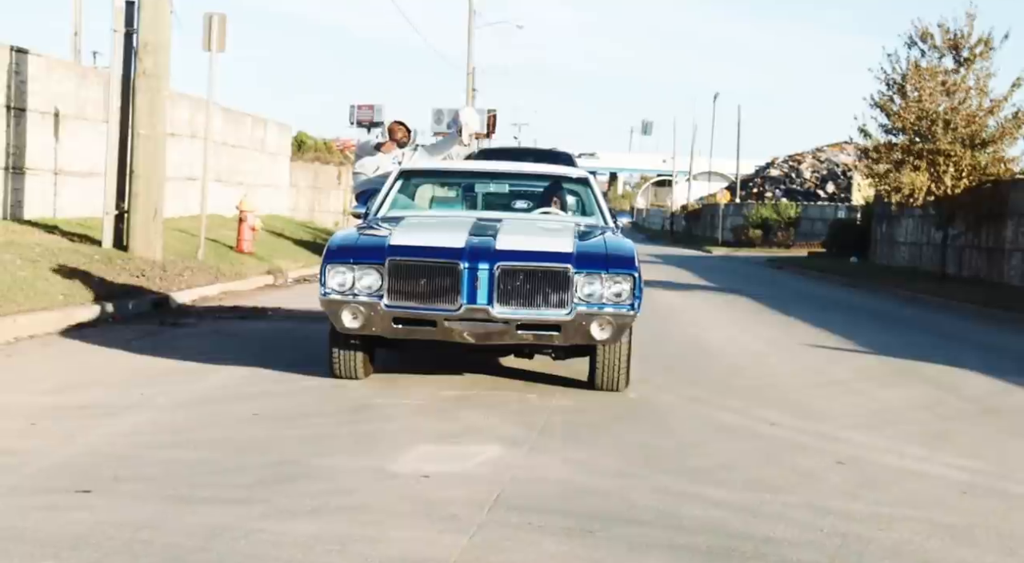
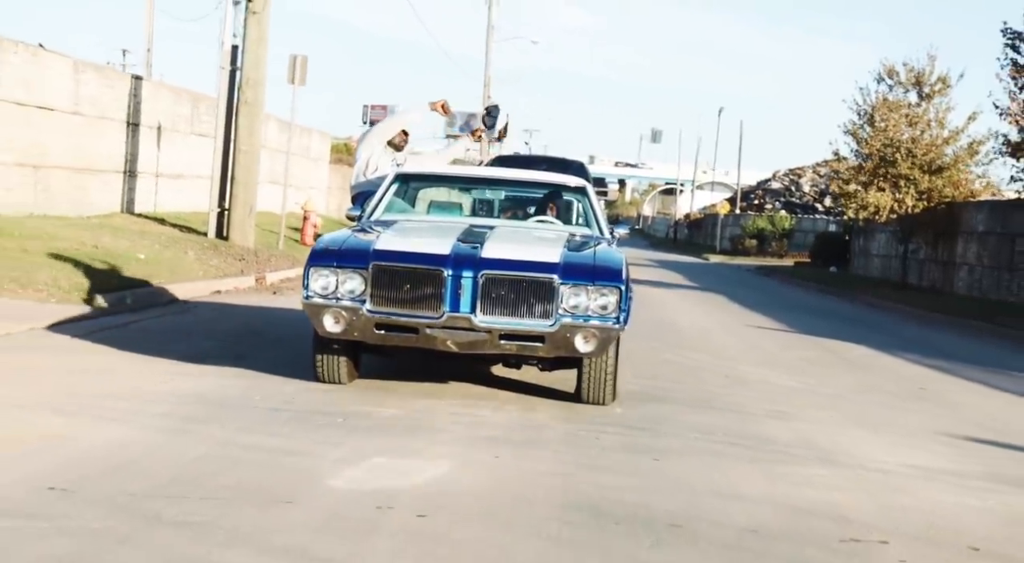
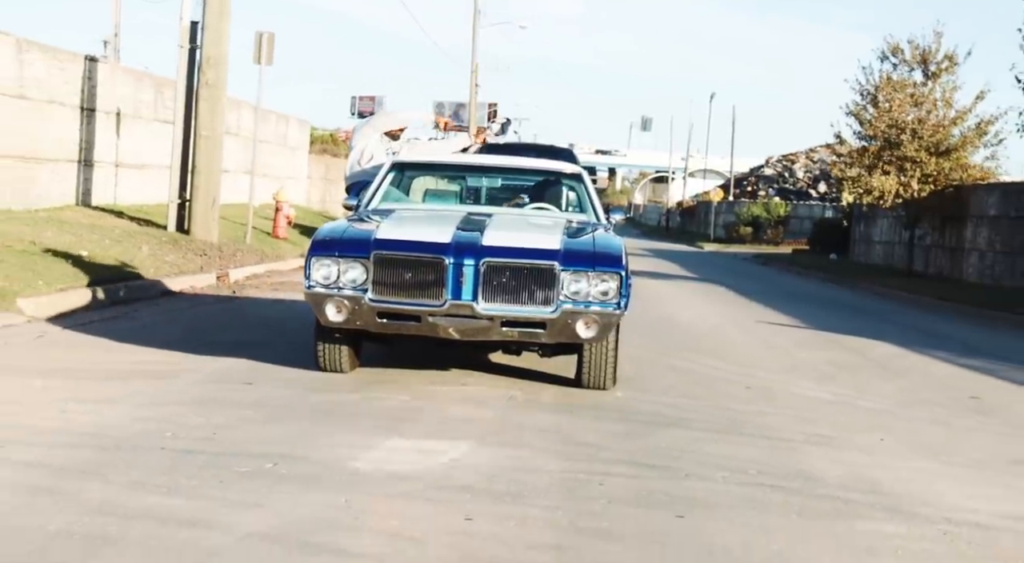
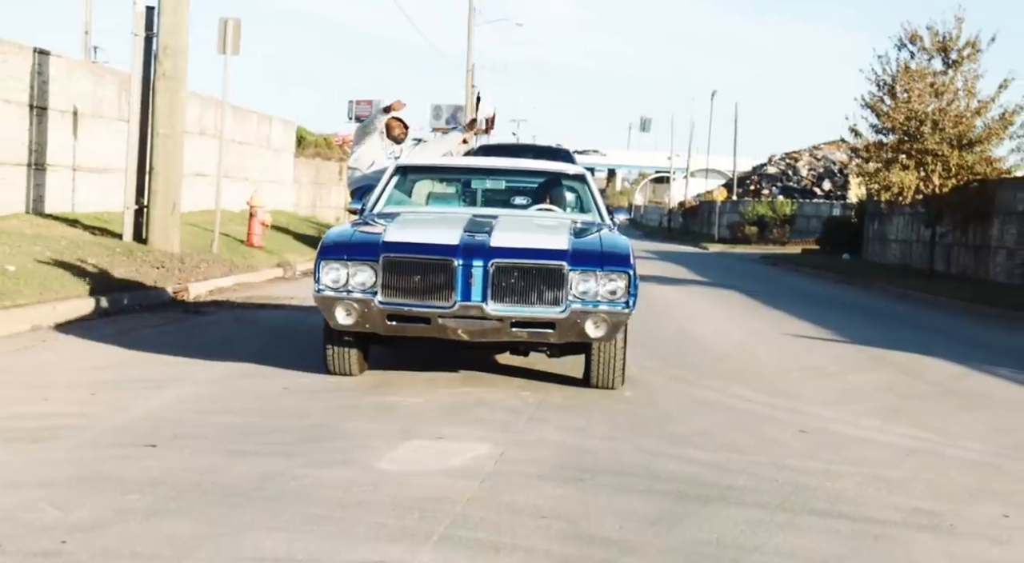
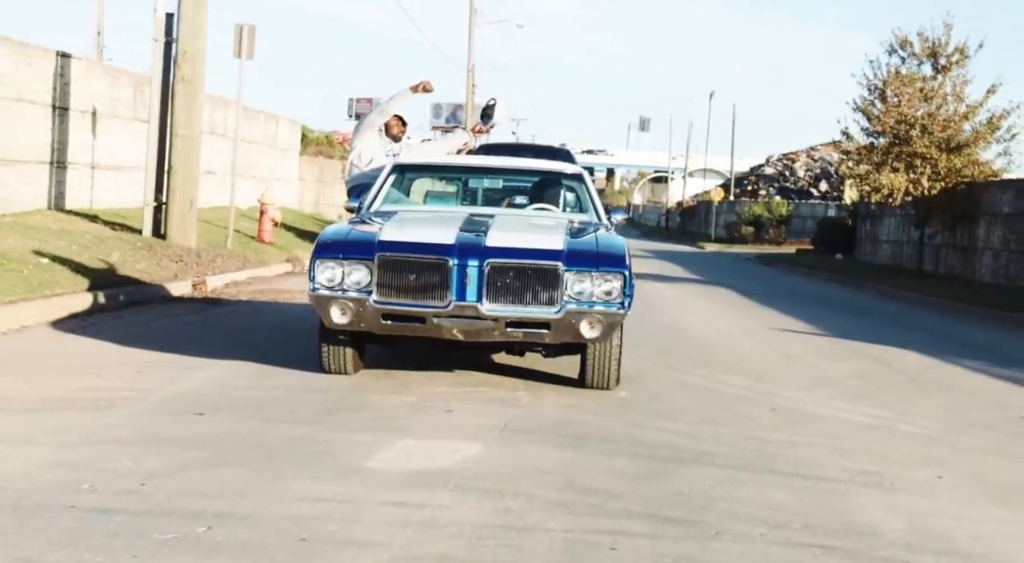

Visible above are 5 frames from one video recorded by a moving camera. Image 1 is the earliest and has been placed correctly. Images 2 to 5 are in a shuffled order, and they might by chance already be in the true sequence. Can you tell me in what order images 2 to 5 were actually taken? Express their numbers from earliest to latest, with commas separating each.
4, 5, 3, 2
